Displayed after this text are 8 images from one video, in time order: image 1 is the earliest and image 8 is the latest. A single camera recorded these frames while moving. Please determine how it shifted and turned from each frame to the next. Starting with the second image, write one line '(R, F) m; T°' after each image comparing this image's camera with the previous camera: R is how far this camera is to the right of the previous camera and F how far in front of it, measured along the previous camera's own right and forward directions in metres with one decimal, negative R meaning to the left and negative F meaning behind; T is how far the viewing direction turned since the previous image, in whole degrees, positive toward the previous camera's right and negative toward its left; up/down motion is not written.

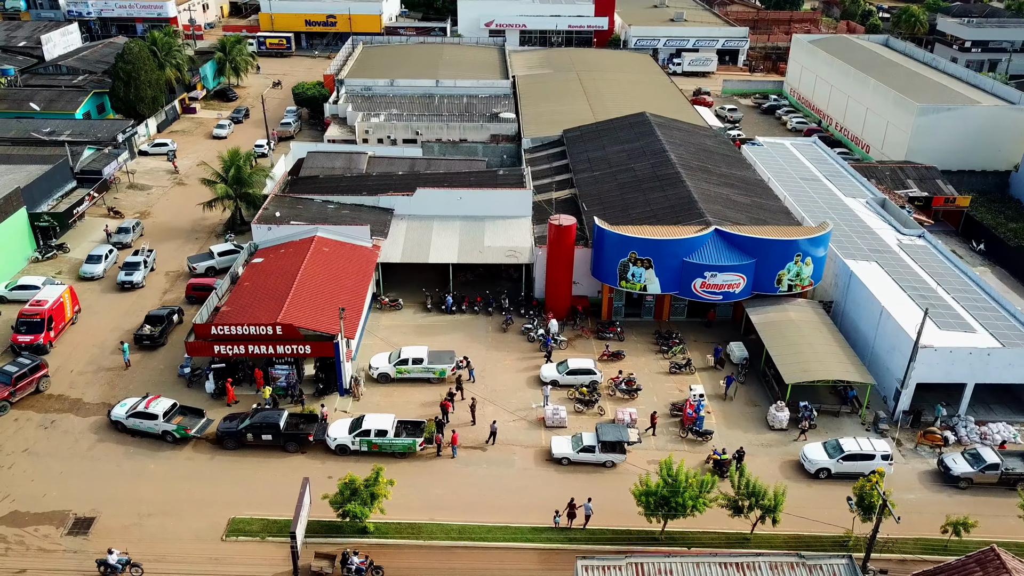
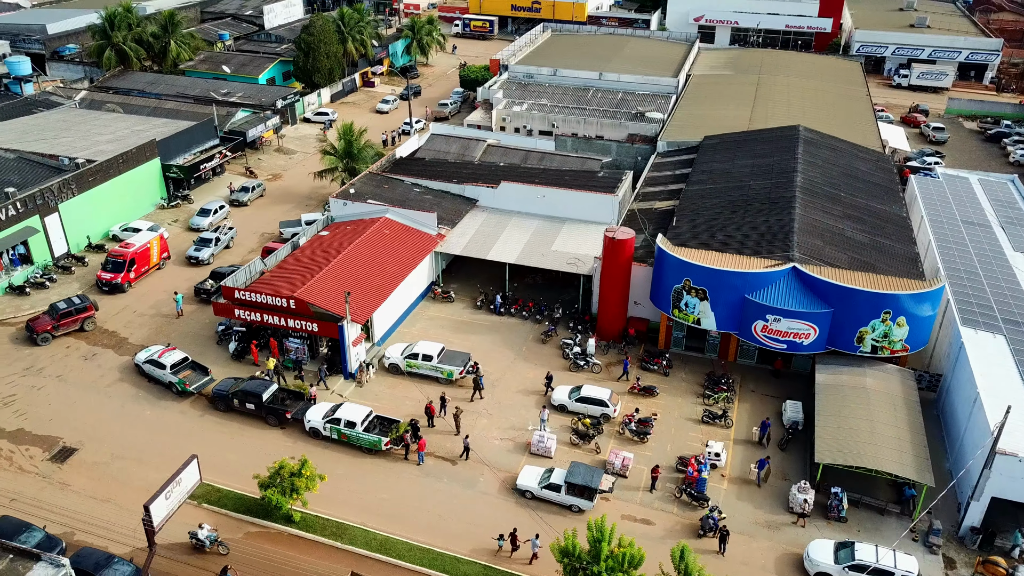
(+8.5, +3.6) m; -17°
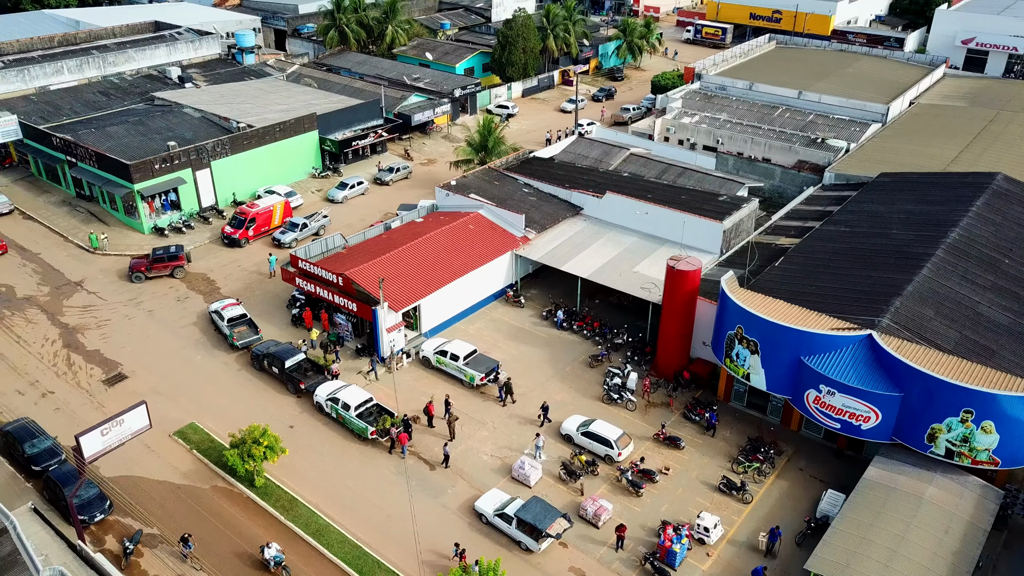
(+8.6, +3.0) m; -18°
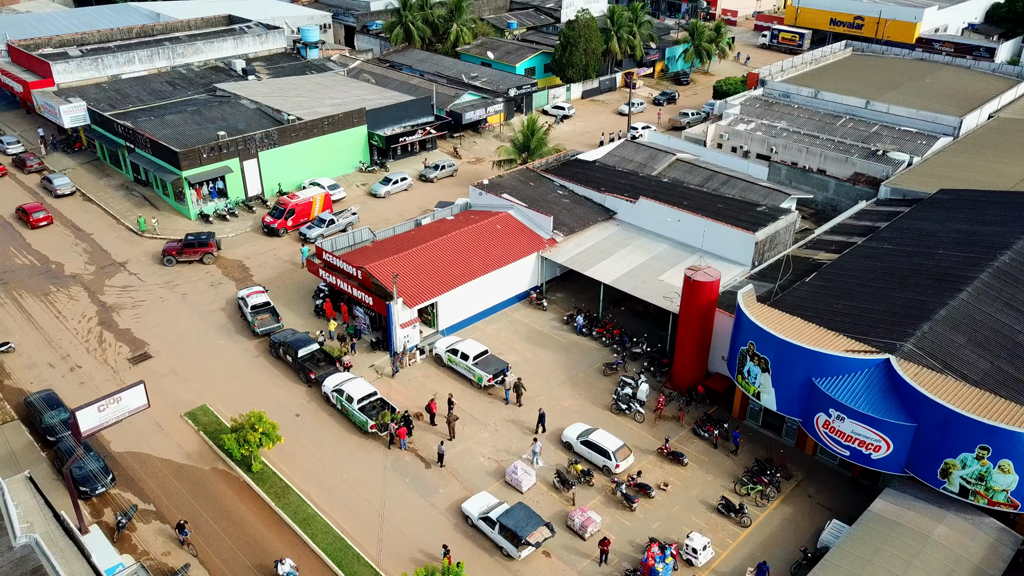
(+2.7, +0.5) m; -6°
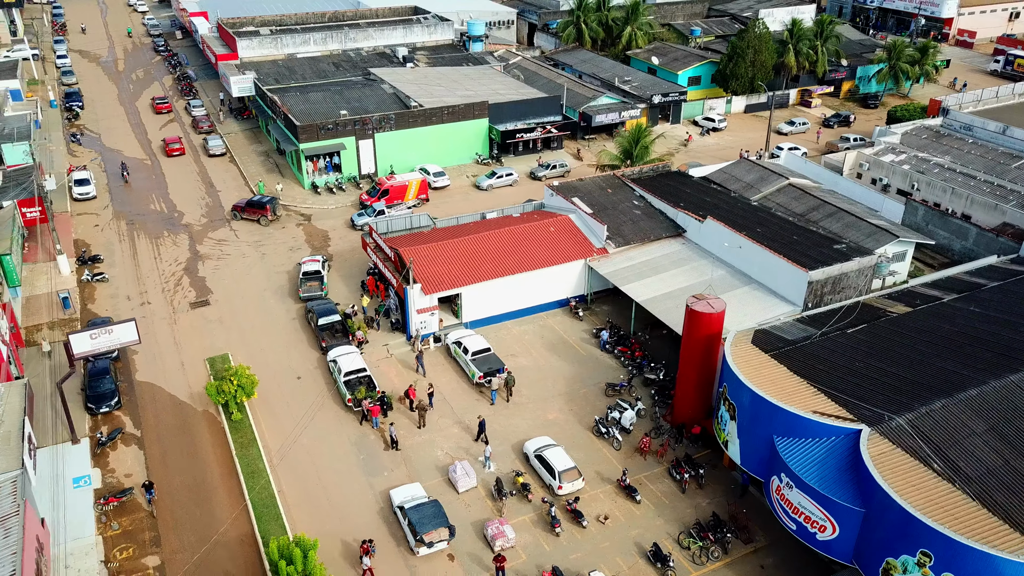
(+8.8, +1.8) m; -16°
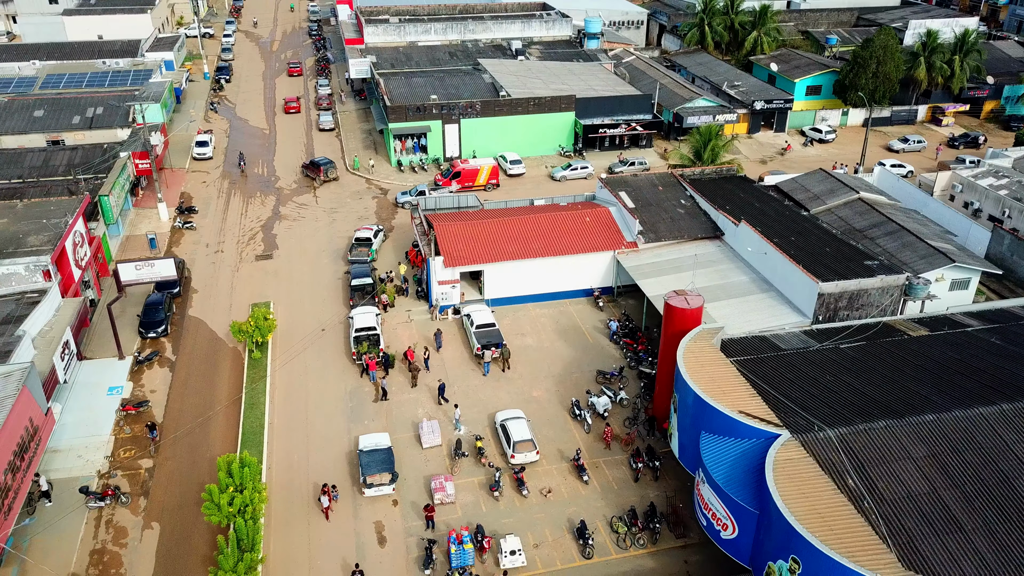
(+6.7, -0.7) m; -12°
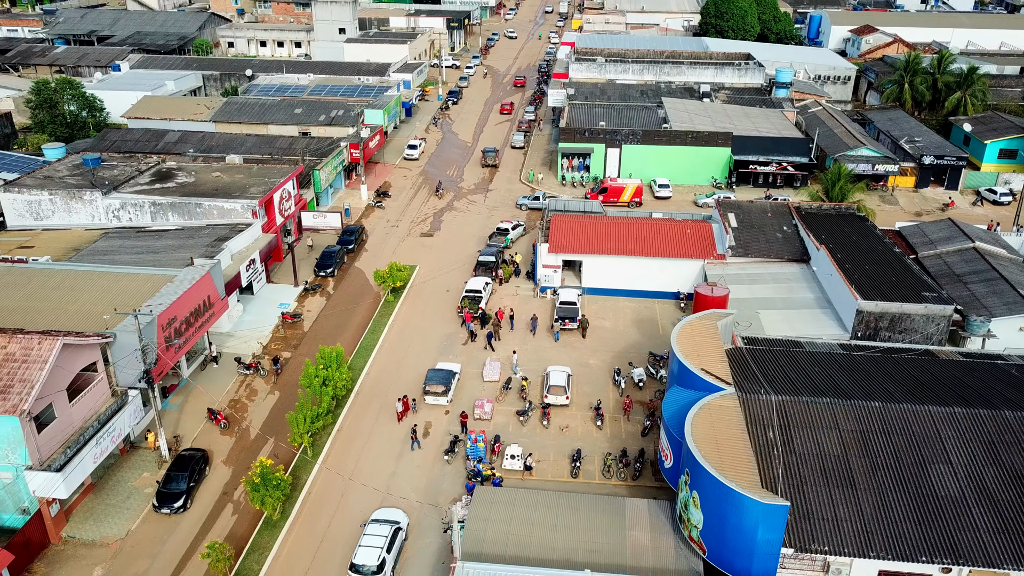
(+8.3, -5.1) m; -18°
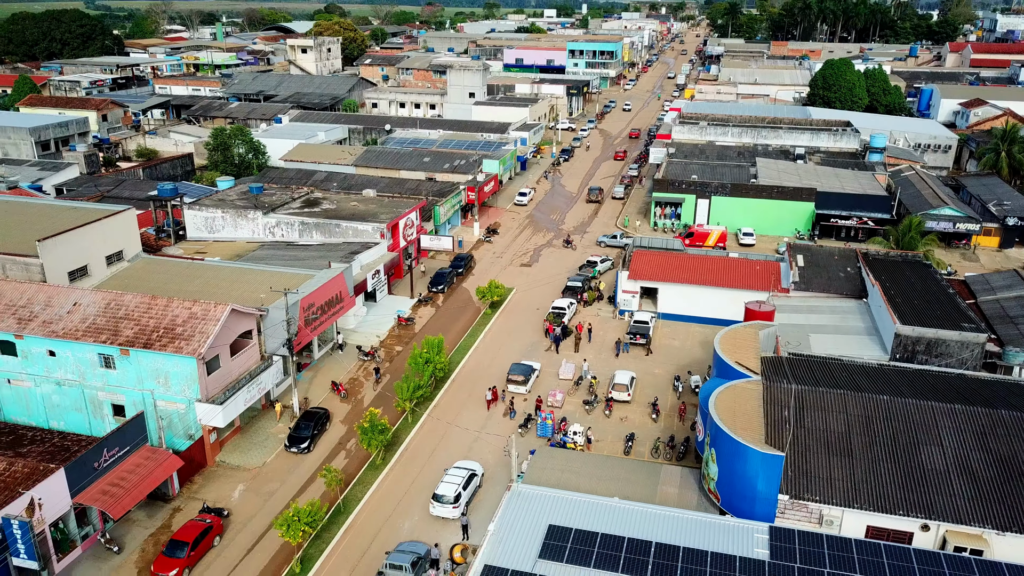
(+2.2, -6.1) m; -9°
